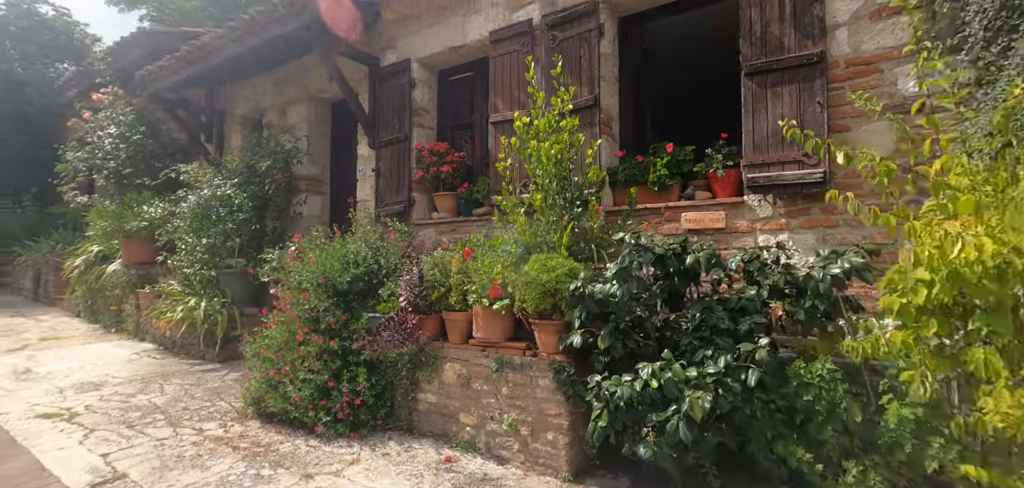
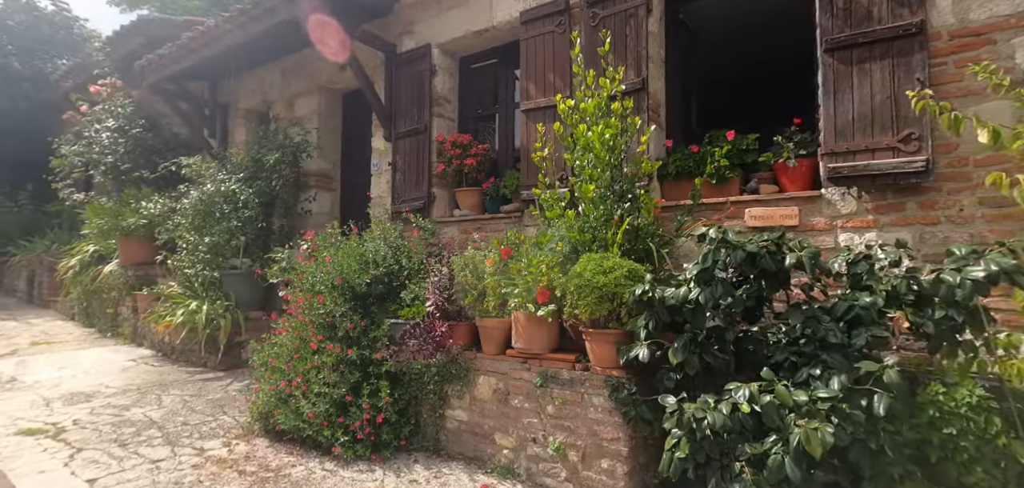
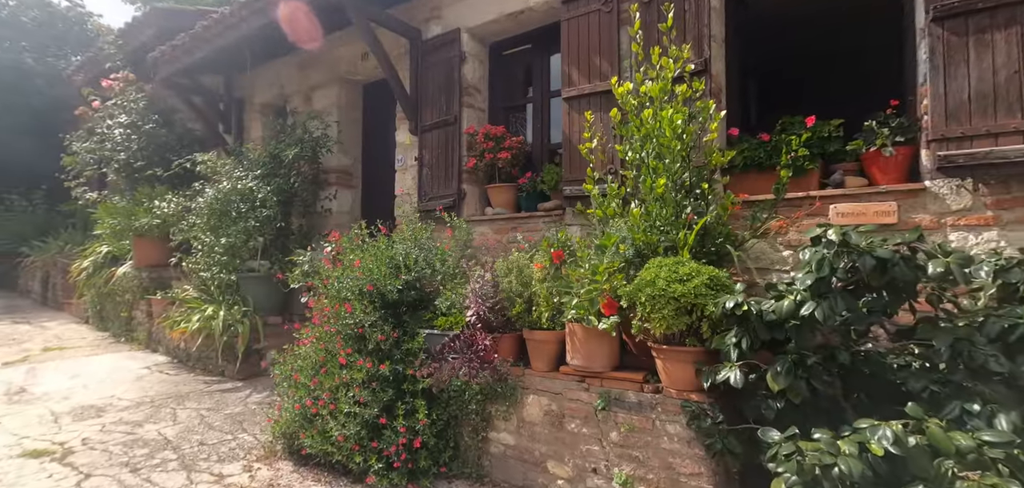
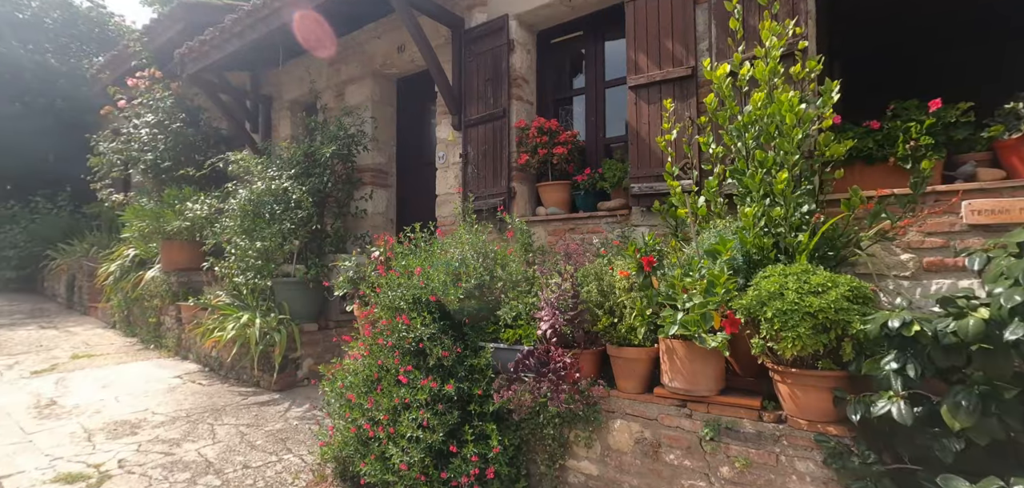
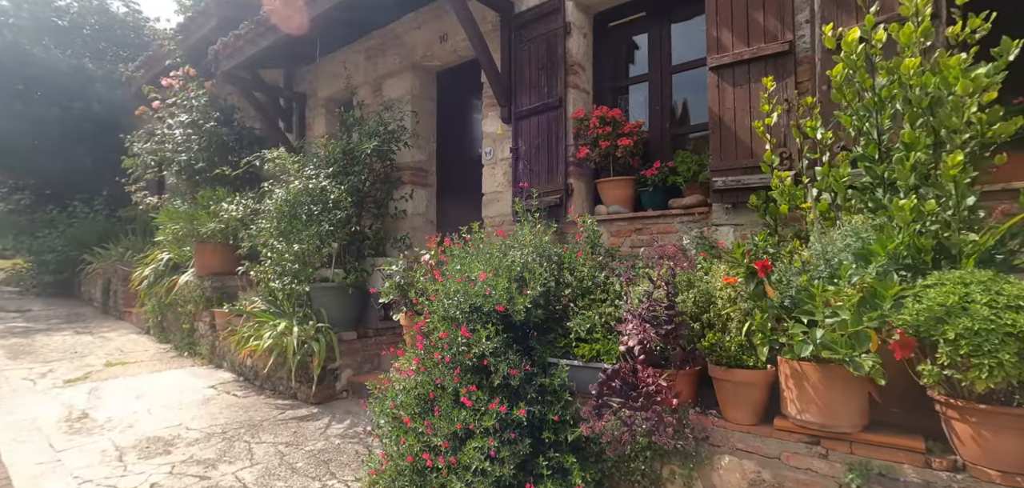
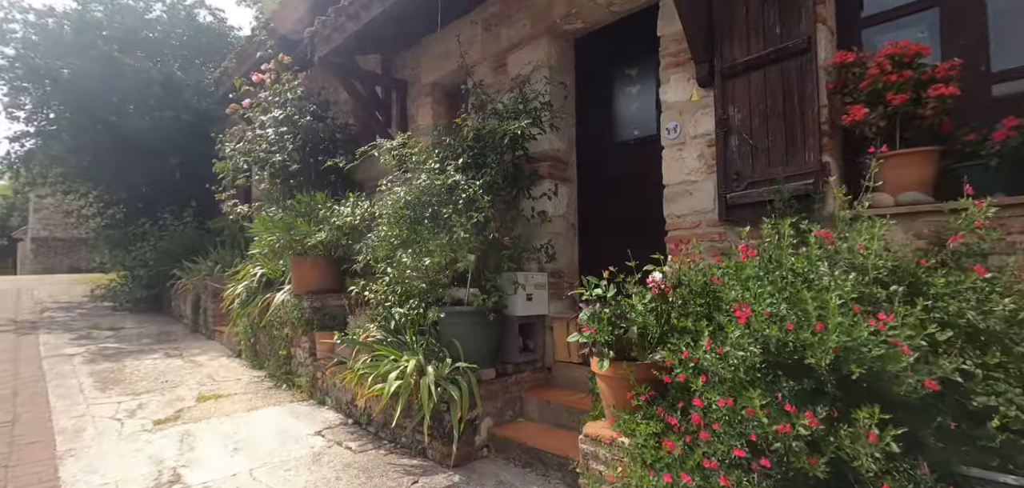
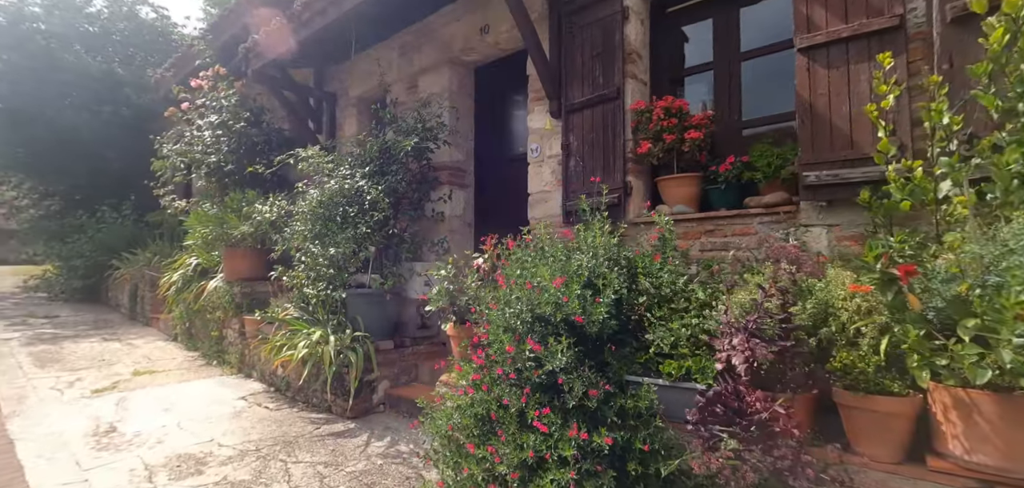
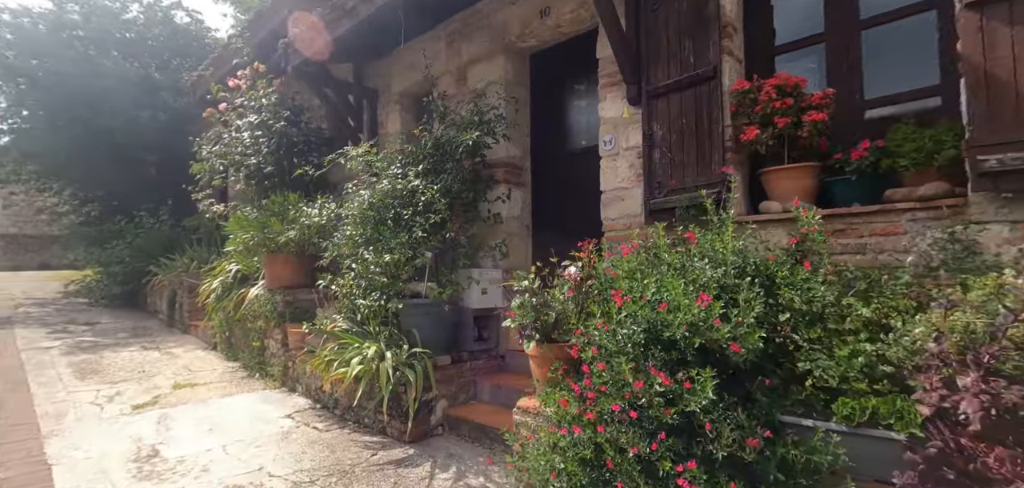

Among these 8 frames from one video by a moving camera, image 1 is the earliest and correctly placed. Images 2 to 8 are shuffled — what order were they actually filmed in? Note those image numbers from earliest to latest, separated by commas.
2, 3, 4, 5, 7, 8, 6
